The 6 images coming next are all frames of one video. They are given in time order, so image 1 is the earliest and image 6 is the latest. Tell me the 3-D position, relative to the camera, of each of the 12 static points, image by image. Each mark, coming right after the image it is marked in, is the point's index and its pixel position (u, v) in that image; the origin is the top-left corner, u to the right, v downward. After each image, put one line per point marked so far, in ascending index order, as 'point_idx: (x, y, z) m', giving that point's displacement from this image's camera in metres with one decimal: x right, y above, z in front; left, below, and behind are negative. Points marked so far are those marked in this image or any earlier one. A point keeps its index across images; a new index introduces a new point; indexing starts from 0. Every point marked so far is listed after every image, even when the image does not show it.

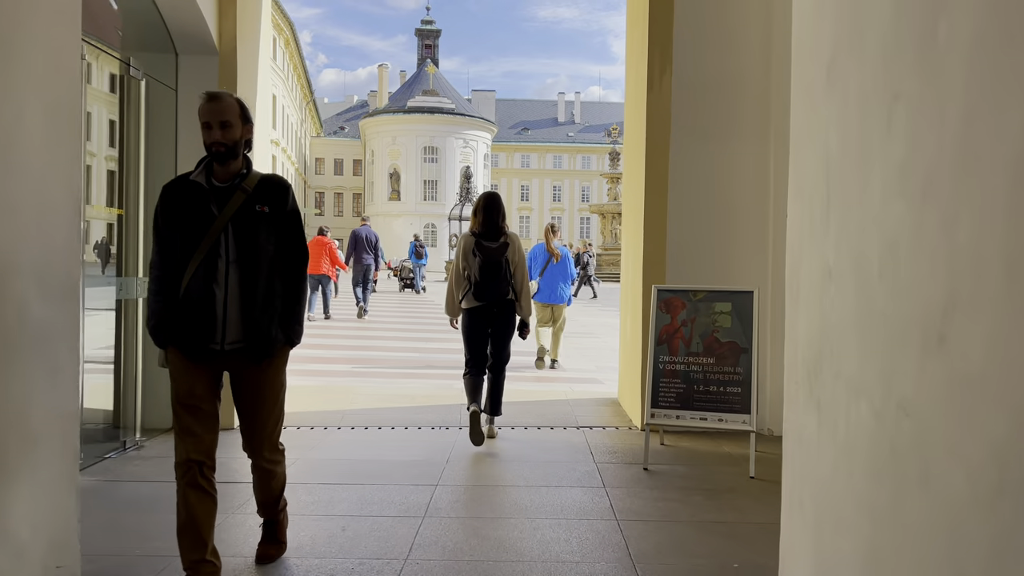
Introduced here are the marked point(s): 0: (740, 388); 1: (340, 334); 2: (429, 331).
0: (+1.2, -0.6, +4.4) m
1: (-2.7, -0.6, +12.3) m
2: (-1.4, -0.7, +13.3) m
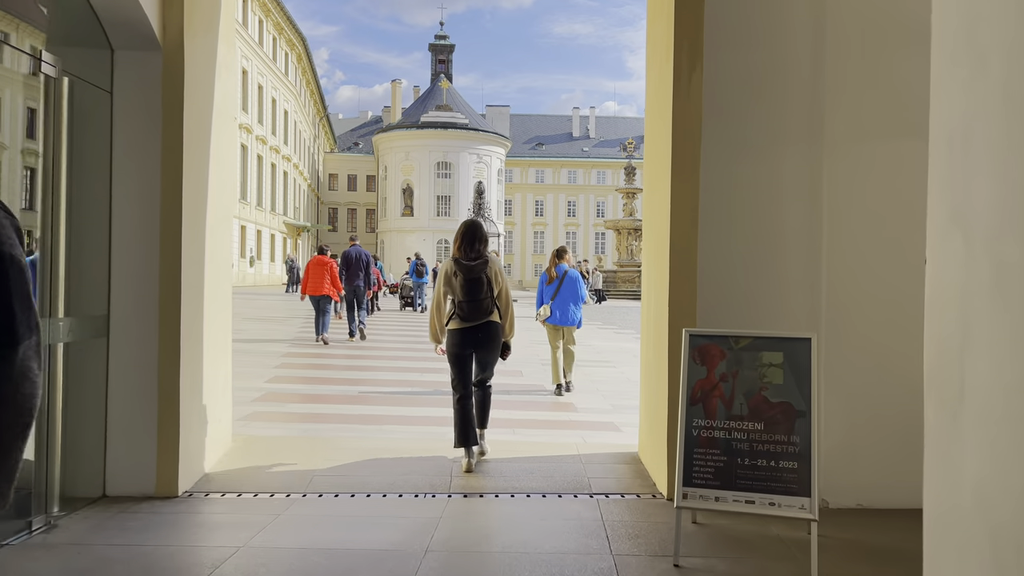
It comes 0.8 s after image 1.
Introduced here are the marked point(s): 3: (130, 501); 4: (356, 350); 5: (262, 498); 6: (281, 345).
0: (+1.2, -0.8, +3.5) m
1: (-2.6, -0.9, +11.4) m
2: (-1.3, -1.0, +12.4) m
3: (-2.1, -1.2, +4.4) m
4: (-2.6, -0.9, +13.2) m
5: (-1.4, -1.2, +4.5) m
6: (-3.8, -0.8, +13.1) m
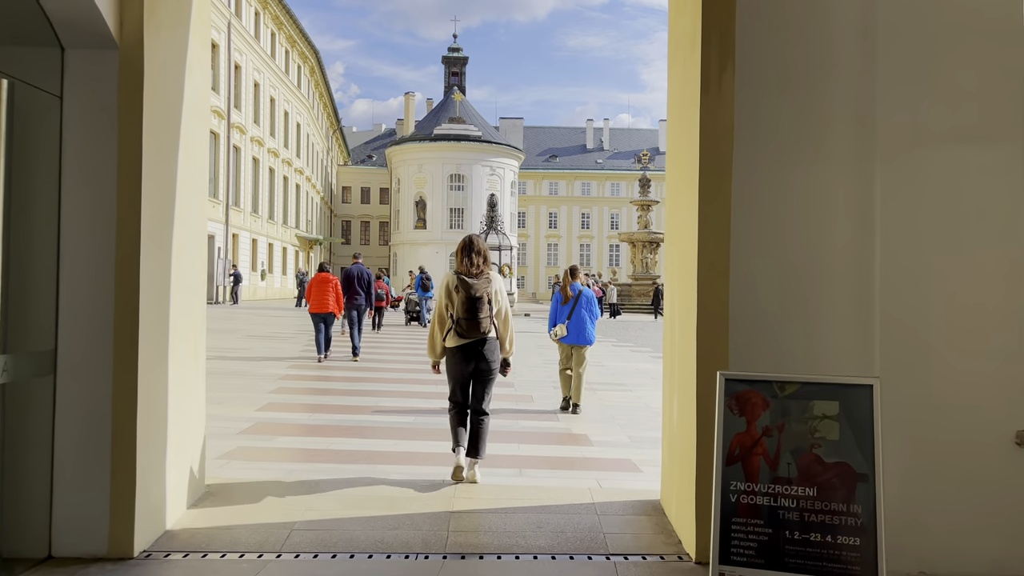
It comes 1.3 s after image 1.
0: (+1.2, -0.9, +2.9) m
1: (-2.4, -1.2, +10.9) m
2: (-1.1, -1.3, +11.9) m
3: (-2.1, -1.3, +3.8) m
4: (-2.4, -1.2, +12.6) m
5: (-1.4, -1.3, +3.9) m
6: (-3.6, -1.1, +12.6) m
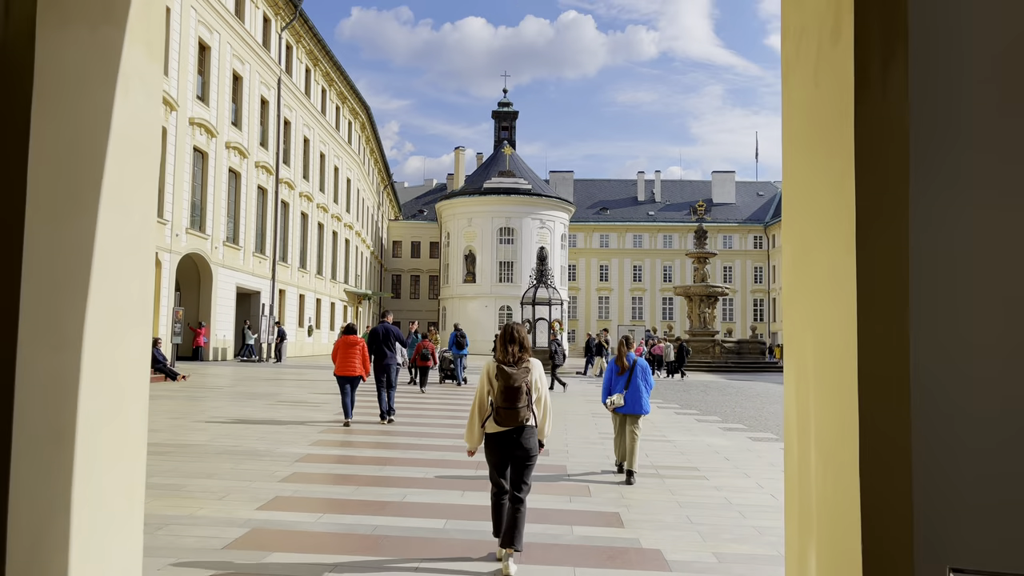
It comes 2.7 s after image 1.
0: (+1.3, -1.1, +1.3) m
1: (-1.8, -2.0, +9.5) m
2: (-0.5, -2.1, +10.4) m
3: (-1.9, -1.6, +2.5) m
4: (-1.7, -2.1, +11.3) m
5: (-1.2, -1.7, +2.6) m
6: (-2.9, -2.0, +11.3) m
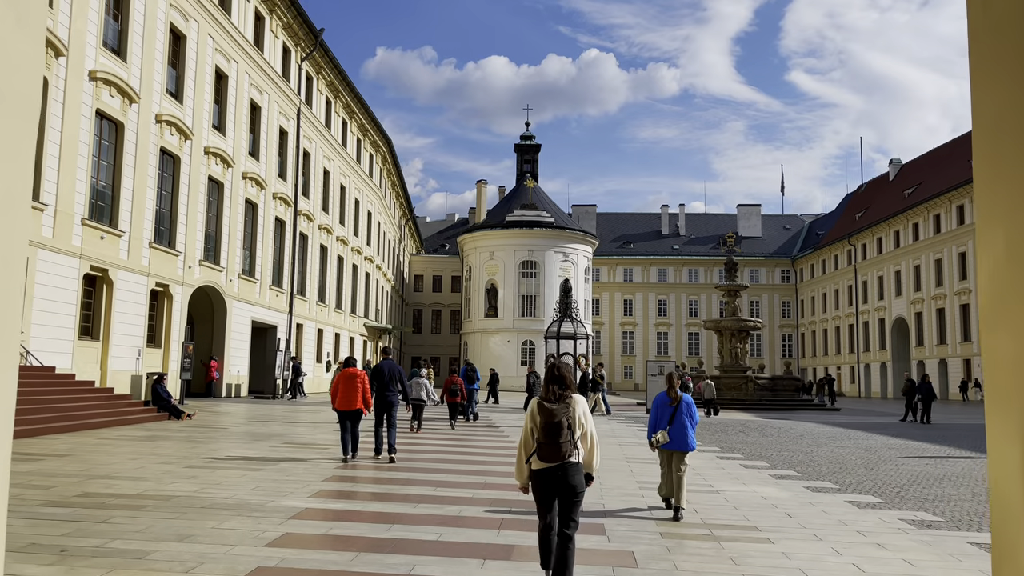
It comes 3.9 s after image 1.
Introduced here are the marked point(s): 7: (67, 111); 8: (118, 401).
0: (+1.4, -1.1, +0.1) m
1: (-1.5, -2.3, +8.3) m
2: (-0.2, -2.5, +9.1) m
3: (-1.8, -1.6, +1.3) m
4: (-1.4, -2.5, +10.0) m
5: (-1.1, -1.7, +1.3) m
6: (-2.6, -2.4, +10.1) m
7: (-10.7, +4.3, +19.4) m
8: (-8.7, -2.5, +17.8) m
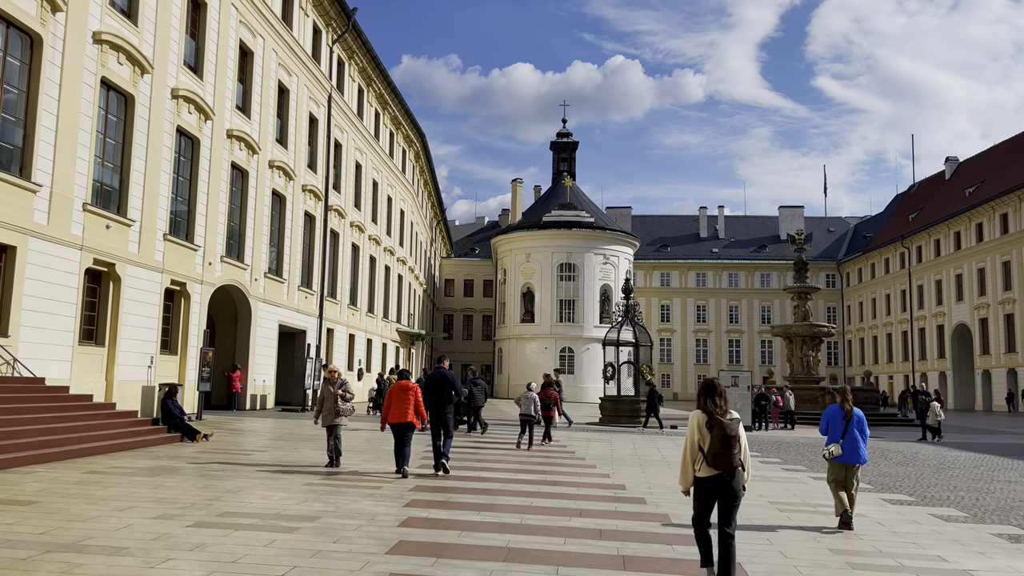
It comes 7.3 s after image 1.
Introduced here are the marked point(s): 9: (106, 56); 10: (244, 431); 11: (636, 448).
0: (+2.4, -0.8, -3.2) m
1: (-0.3, -2.1, +5.1) m
2: (+1.1, -2.3, +5.9) m
3: (-0.8, -1.4, -1.9) m
4: (-0.1, -2.3, +6.8) m
5: (-0.1, -1.4, -1.9) m
6: (-1.3, -2.3, +6.9) m
7: (-9.2, +4.4, +16.5) m
8: (-7.2, -2.4, +14.8) m
9: (-9.0, +5.1, +17.9) m
10: (-6.6, -3.5, +19.8) m
11: (+2.7, -3.5, +17.8) m
